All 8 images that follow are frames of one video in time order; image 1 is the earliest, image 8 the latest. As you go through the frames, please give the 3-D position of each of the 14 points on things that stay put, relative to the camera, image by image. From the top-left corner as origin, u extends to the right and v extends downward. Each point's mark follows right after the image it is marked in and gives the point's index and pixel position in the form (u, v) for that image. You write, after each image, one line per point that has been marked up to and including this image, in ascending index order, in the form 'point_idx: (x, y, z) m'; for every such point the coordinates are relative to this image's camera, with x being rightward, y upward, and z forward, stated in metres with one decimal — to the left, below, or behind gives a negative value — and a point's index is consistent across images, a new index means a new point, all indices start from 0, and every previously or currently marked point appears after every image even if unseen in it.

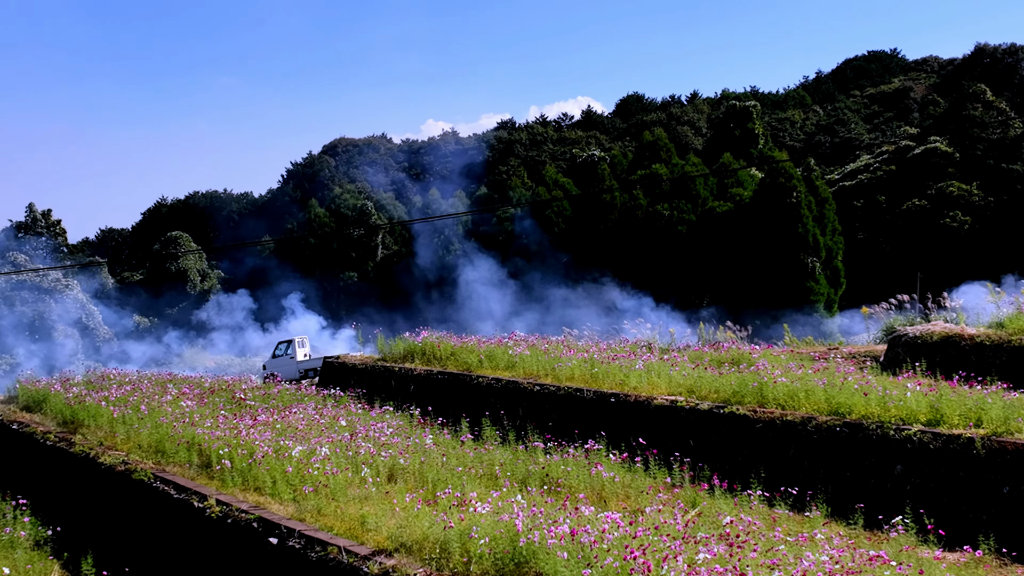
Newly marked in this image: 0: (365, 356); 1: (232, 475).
0: (-2.5, -1.2, +13.6) m
1: (-2.7, -1.8, +7.6) m
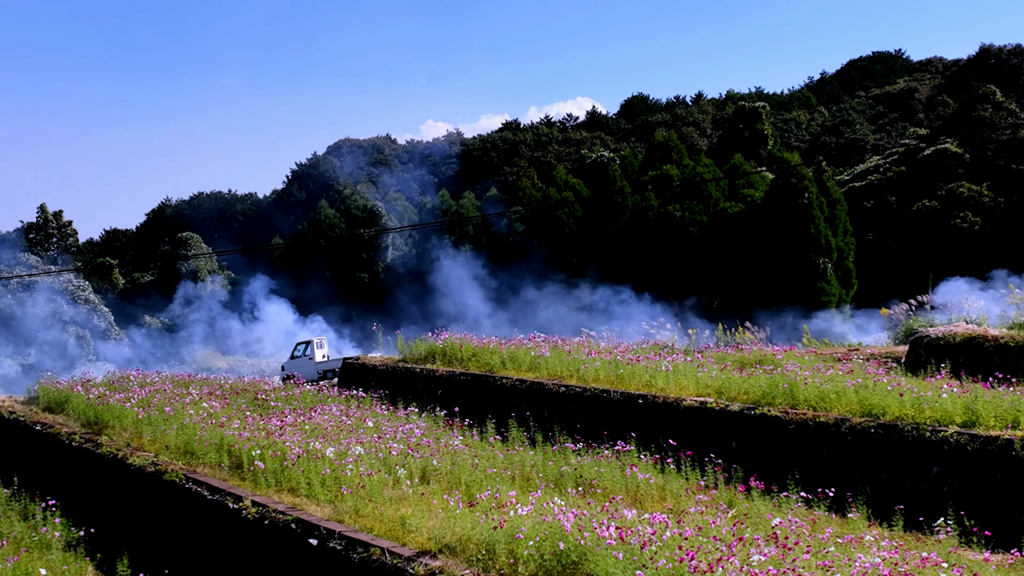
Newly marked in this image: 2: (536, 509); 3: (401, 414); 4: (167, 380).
0: (-2.2, -1.2, +13.6) m
1: (-2.4, -1.8, +7.7) m
2: (+0.2, -1.6, +5.8) m
3: (-1.4, -1.6, +9.9) m
4: (-5.6, -1.5, +12.7) m
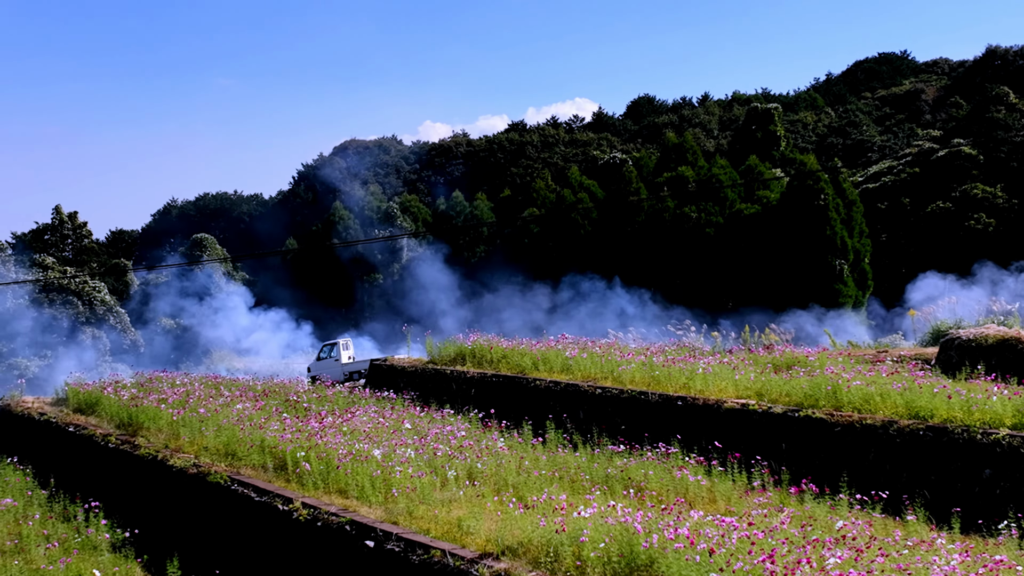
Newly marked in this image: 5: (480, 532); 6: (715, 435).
0: (-1.7, -1.2, +13.6) m
1: (-1.9, -1.9, +7.7) m
2: (+0.7, -1.7, +5.8) m
3: (-0.9, -1.6, +9.9) m
4: (-5.1, -1.5, +12.7) m
5: (-0.2, -1.9, +6.0) m
6: (+2.1, -1.5, +8.2) m
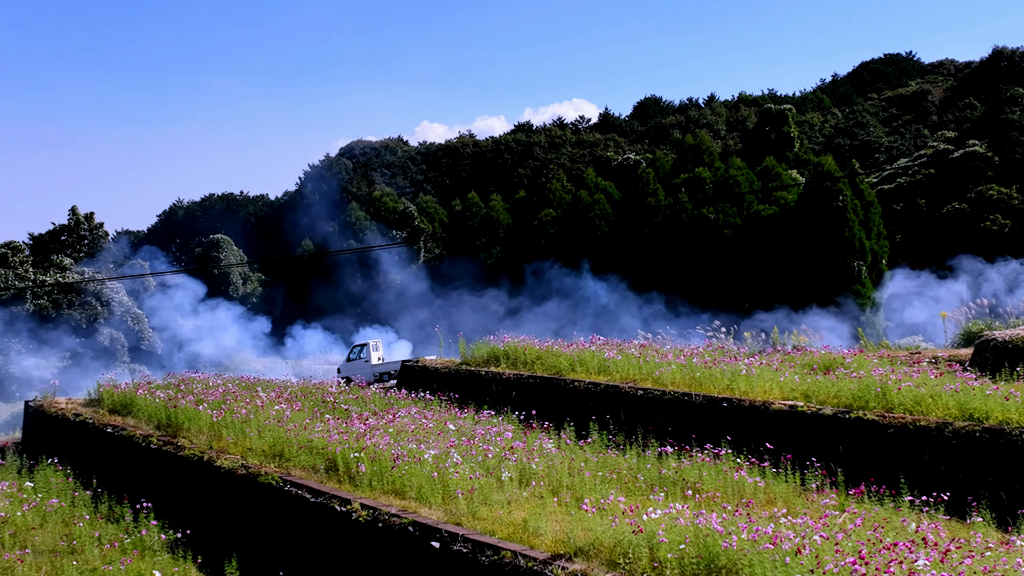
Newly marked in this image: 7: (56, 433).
0: (-1.2, -1.2, +13.6) m
1: (-1.4, -1.9, +7.7) m
2: (+1.2, -1.7, +5.8) m
3: (-0.4, -1.6, +9.9) m
4: (-4.6, -1.5, +12.8) m
5: (+0.3, -1.9, +6.0) m
6: (+2.7, -1.5, +8.2) m
7: (-7.2, -2.3, +12.4) m
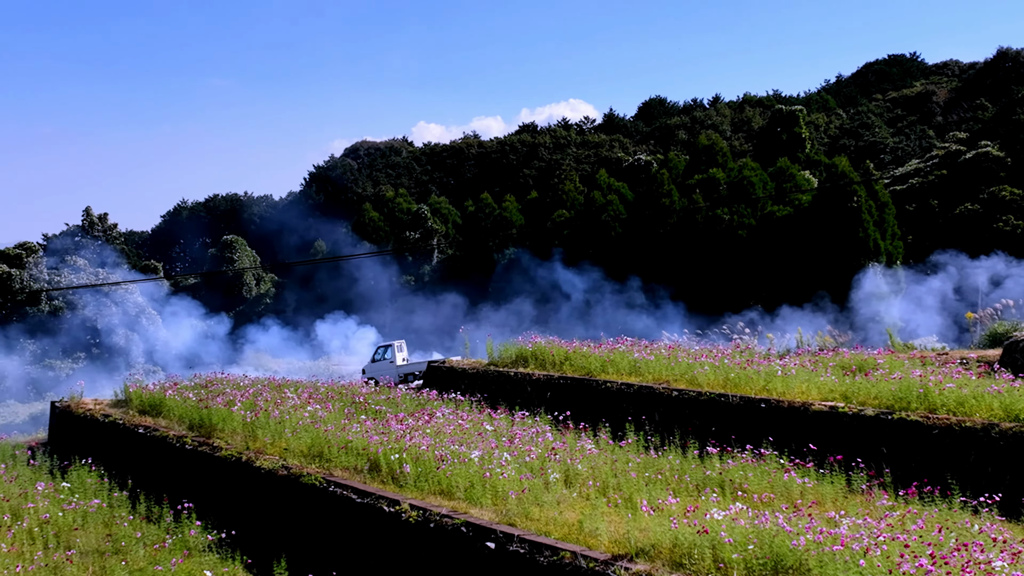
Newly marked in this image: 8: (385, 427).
0: (-0.7, -1.3, +13.7) m
1: (-1.0, -1.9, +7.7) m
2: (+1.6, -1.7, +5.9) m
3: (+0.1, -1.6, +10.0) m
4: (-4.2, -1.5, +12.8) m
5: (+0.7, -1.9, +6.0) m
6: (+3.1, -1.6, +8.2) m
7: (-6.8, -2.3, +12.4) m
8: (-1.5, -1.7, +9.5) m
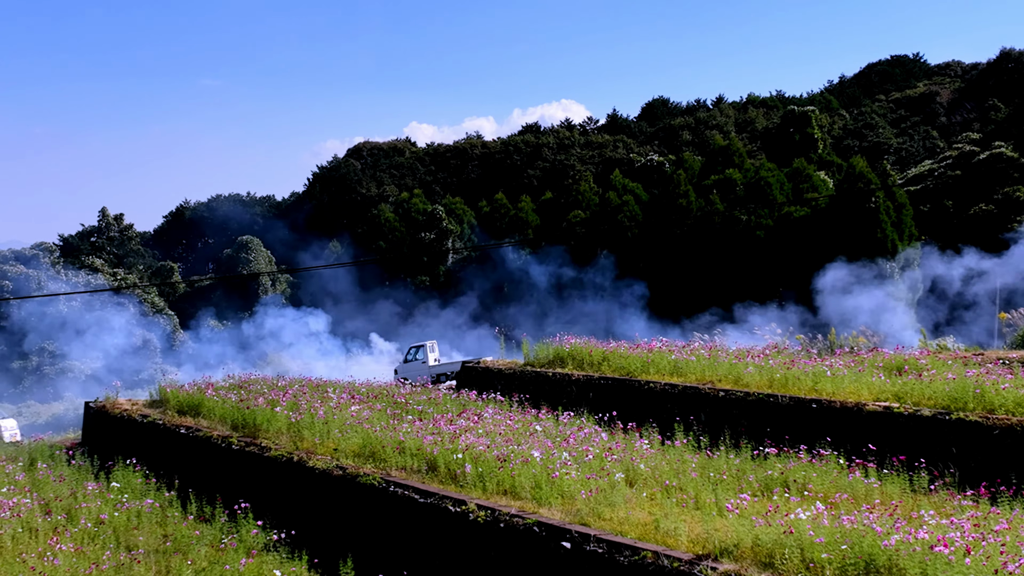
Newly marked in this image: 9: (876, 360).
0: (-0.1, -1.3, +13.7) m
1: (-0.4, -1.9, +7.7) m
2: (+2.2, -1.7, +5.9) m
3: (+0.7, -1.7, +10.0) m
4: (-3.6, -1.5, +12.8) m
5: (+1.3, -1.9, +6.1) m
6: (+3.7, -1.6, +8.2) m
7: (-6.2, -2.3, +12.4) m
8: (-0.9, -1.7, +9.6) m
9: (+5.0, -1.0, +10.7) m
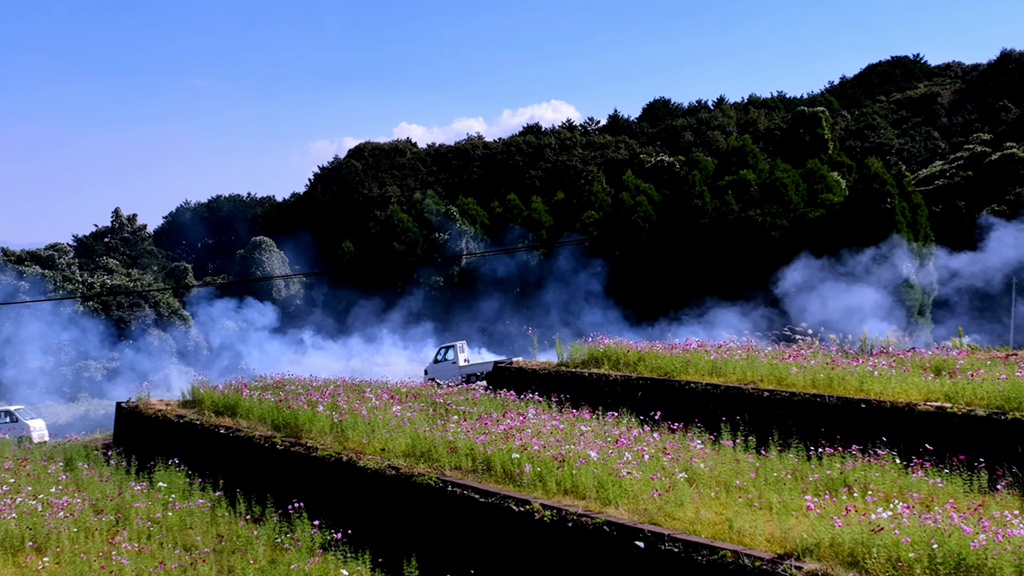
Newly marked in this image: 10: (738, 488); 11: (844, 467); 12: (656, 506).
0: (+0.4, -1.3, +13.7) m
1: (+0.2, -1.9, +7.7) m
2: (+2.8, -1.7, +5.9) m
3: (+1.2, -1.7, +10.0) m
4: (-3.0, -1.5, +12.8) m
5: (+1.9, -1.9, +6.1) m
6: (+4.3, -1.6, +8.3) m
7: (-5.6, -2.3, +12.4) m
8: (-0.4, -1.7, +9.6) m
9: (+5.6, -1.0, +10.7) m
10: (+2.1, -1.9, +7.3) m
11: (+3.3, -1.8, +7.7) m
12: (+1.2, -1.9, +6.8) m
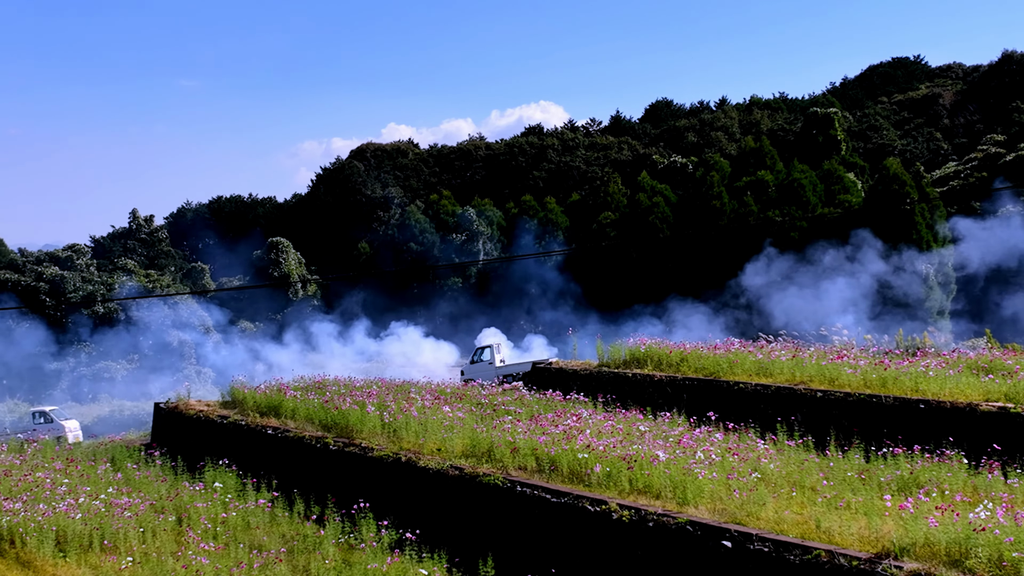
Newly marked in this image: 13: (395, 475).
0: (+1.1, -1.3, +13.7) m
1: (+0.9, -1.9, +7.8) m
2: (+3.5, -1.7, +5.9) m
3: (+1.9, -1.7, +10.0) m
4: (-2.3, -1.6, +12.8) m
5: (+2.6, -1.9, +6.1) m
6: (+5.0, -1.6, +8.3) m
7: (-4.9, -2.3, +12.4) m
8: (+0.3, -1.7, +9.6) m
9: (+6.2, -1.0, +10.7) m
10: (+2.8, -1.9, +7.3) m
11: (+4.0, -1.8, +7.8) m
12: (+1.9, -1.9, +6.8) m
13: (-1.3, -2.1, +8.9) m
